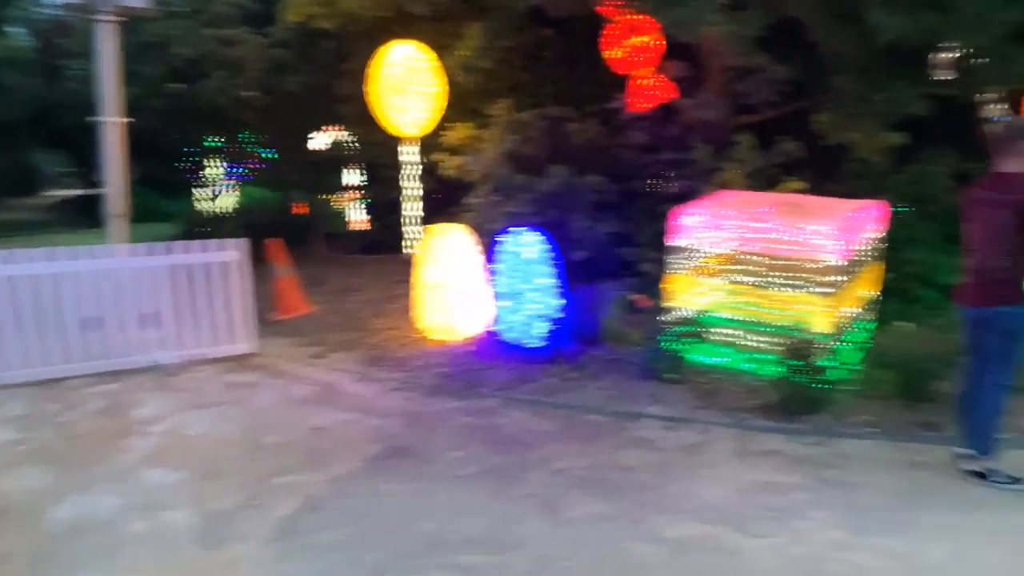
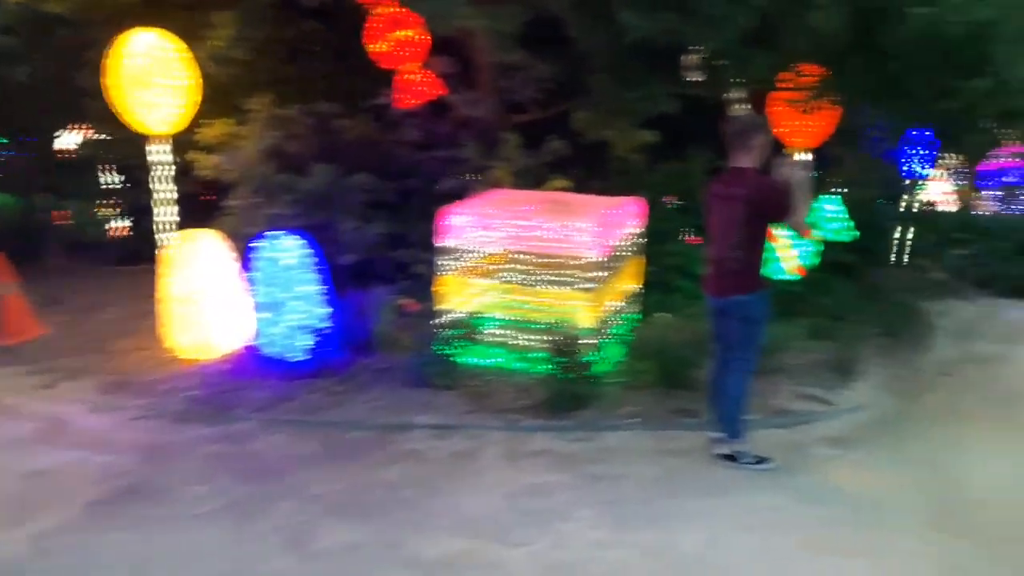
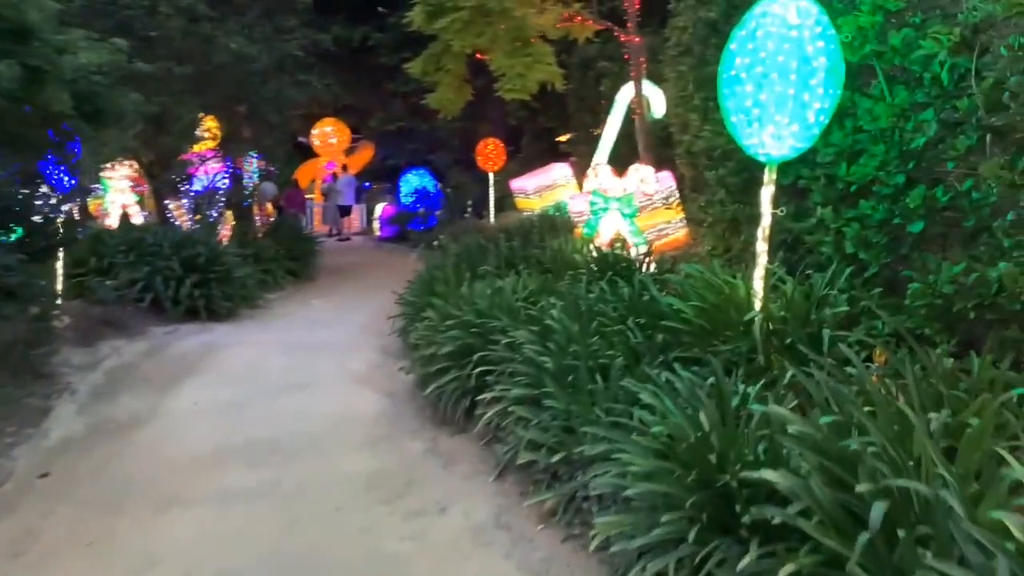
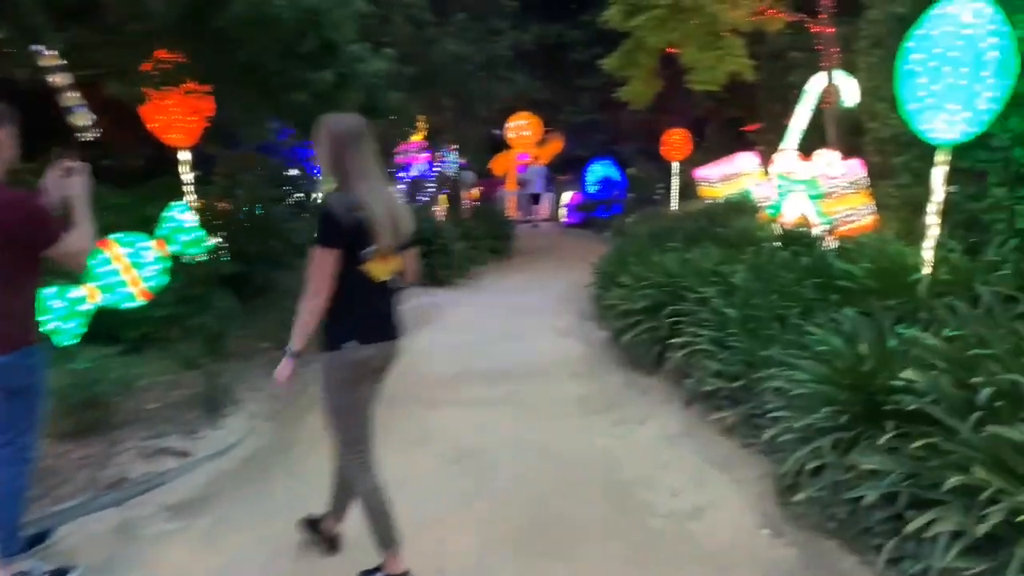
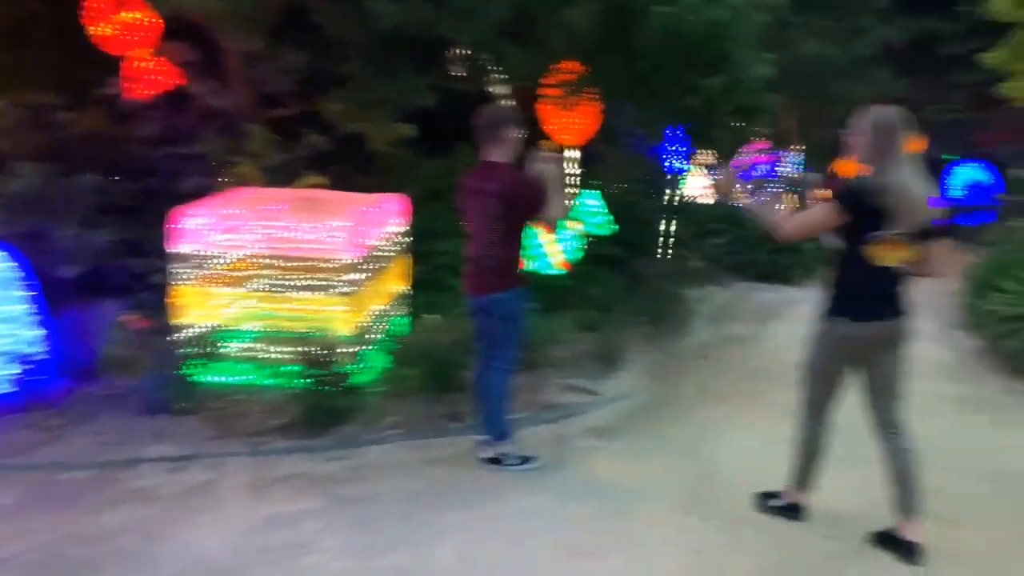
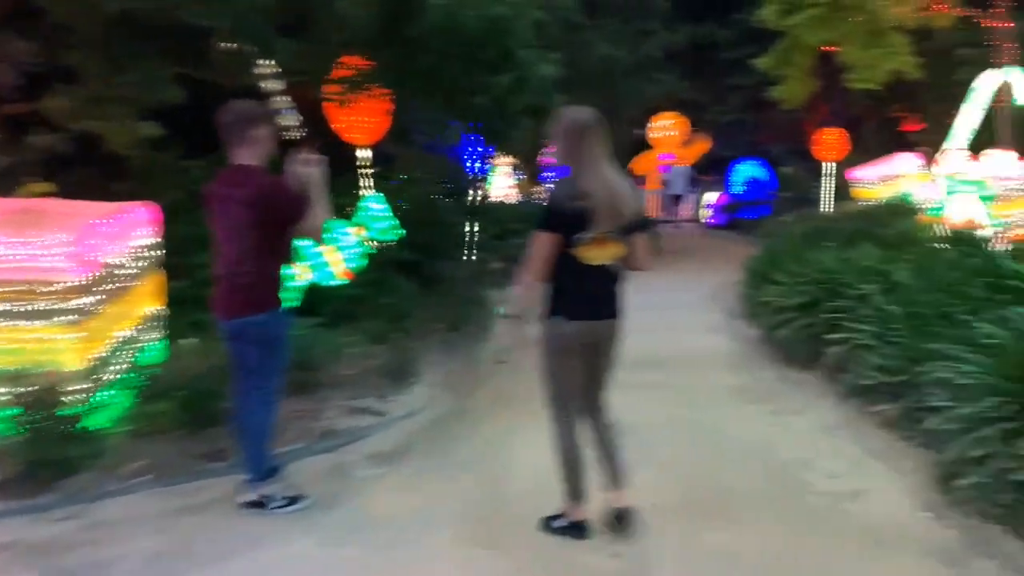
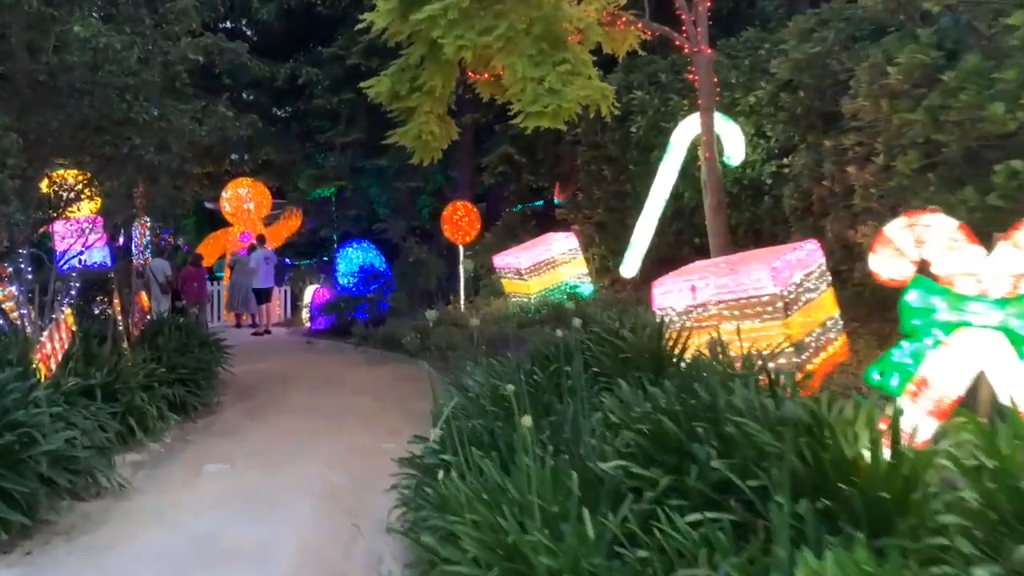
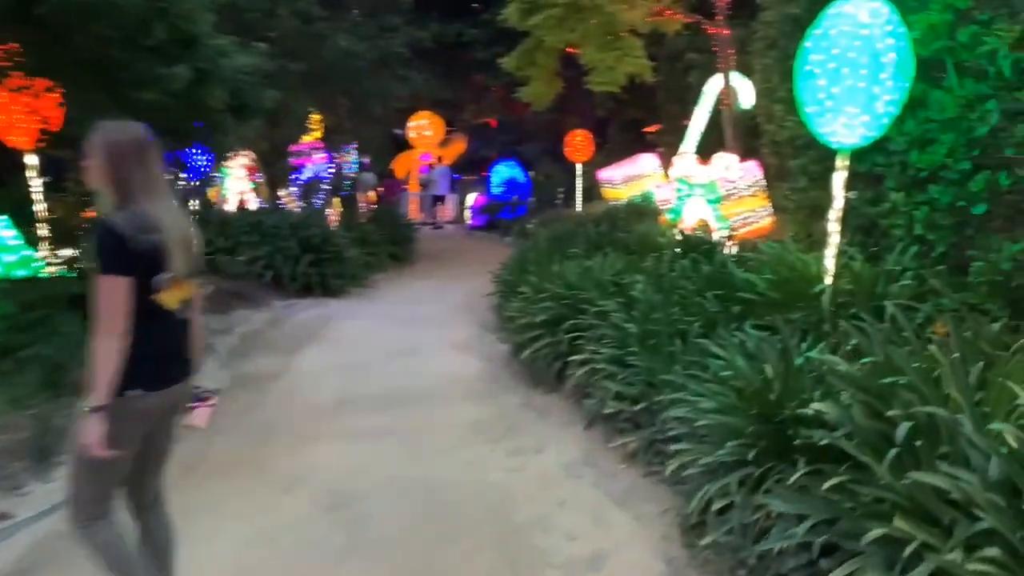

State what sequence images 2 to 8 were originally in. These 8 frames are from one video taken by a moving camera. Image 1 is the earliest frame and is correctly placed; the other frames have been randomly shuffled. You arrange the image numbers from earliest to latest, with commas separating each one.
2, 5, 6, 4, 8, 3, 7
